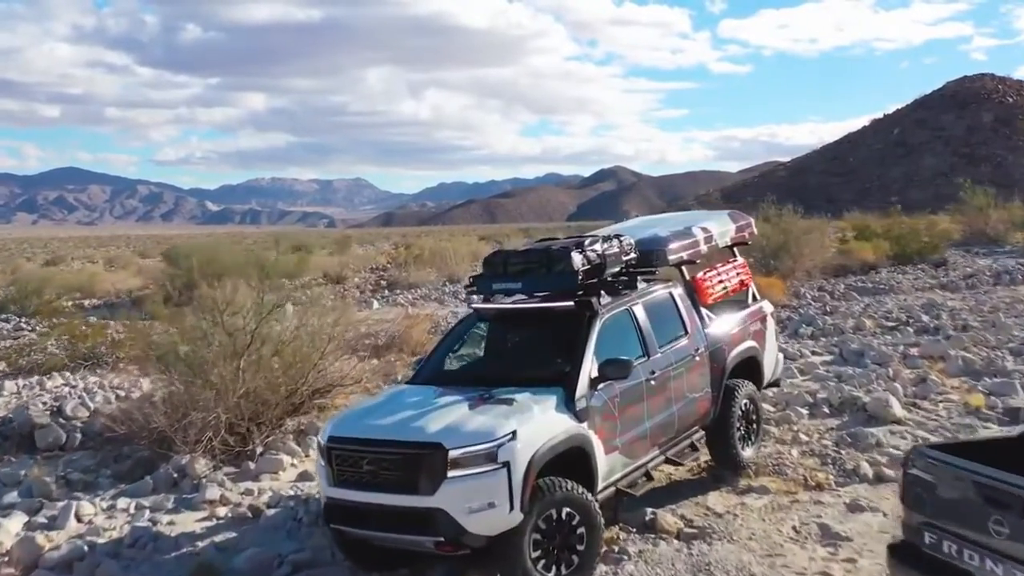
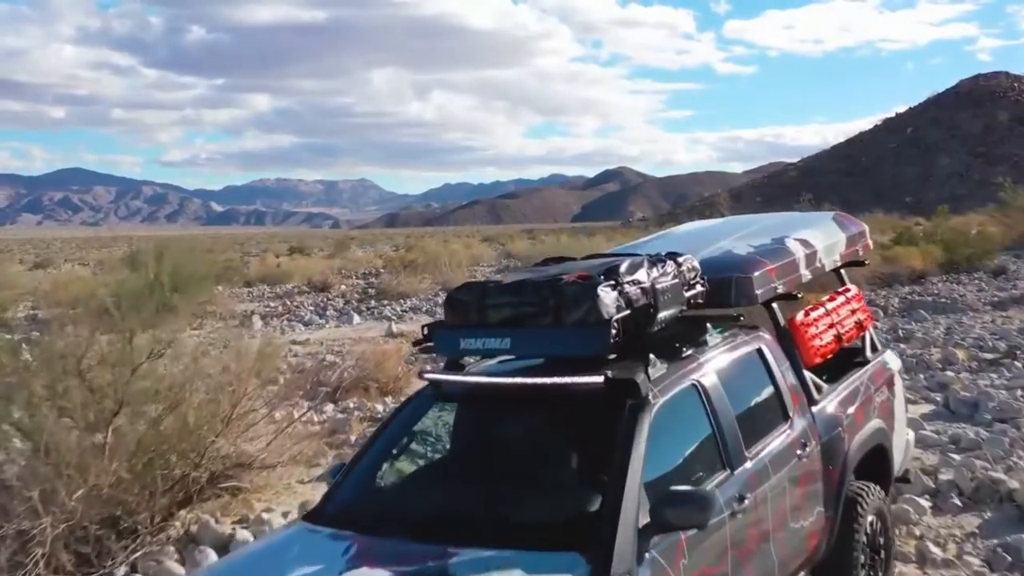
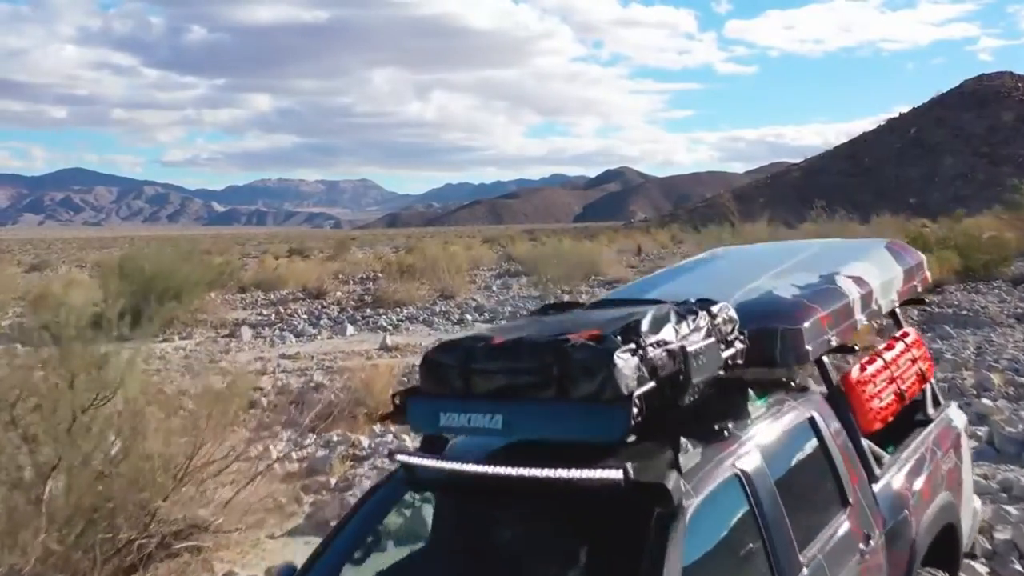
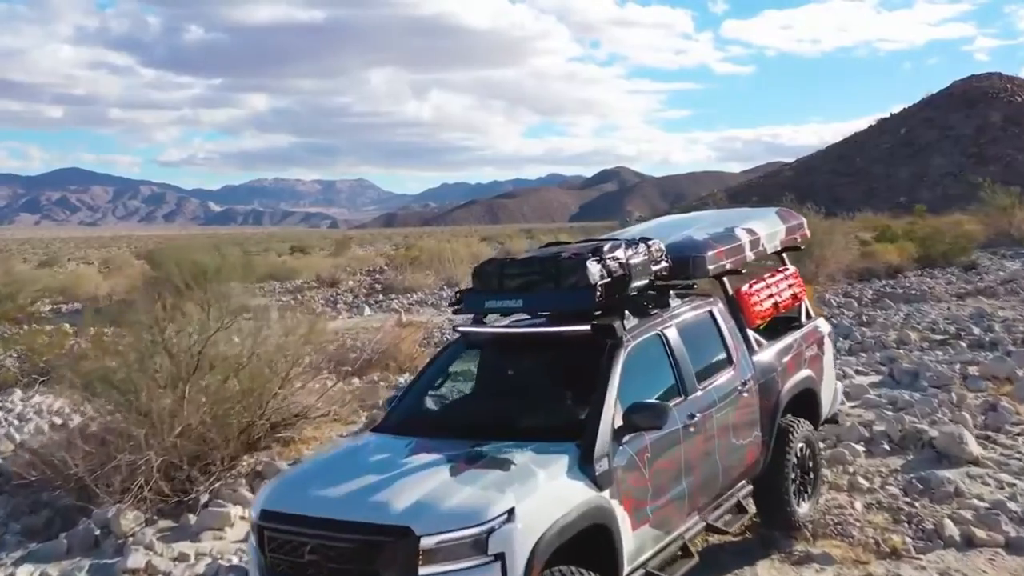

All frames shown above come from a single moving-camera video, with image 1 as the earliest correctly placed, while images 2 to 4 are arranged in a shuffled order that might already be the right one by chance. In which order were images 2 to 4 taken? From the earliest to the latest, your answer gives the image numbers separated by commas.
4, 2, 3
